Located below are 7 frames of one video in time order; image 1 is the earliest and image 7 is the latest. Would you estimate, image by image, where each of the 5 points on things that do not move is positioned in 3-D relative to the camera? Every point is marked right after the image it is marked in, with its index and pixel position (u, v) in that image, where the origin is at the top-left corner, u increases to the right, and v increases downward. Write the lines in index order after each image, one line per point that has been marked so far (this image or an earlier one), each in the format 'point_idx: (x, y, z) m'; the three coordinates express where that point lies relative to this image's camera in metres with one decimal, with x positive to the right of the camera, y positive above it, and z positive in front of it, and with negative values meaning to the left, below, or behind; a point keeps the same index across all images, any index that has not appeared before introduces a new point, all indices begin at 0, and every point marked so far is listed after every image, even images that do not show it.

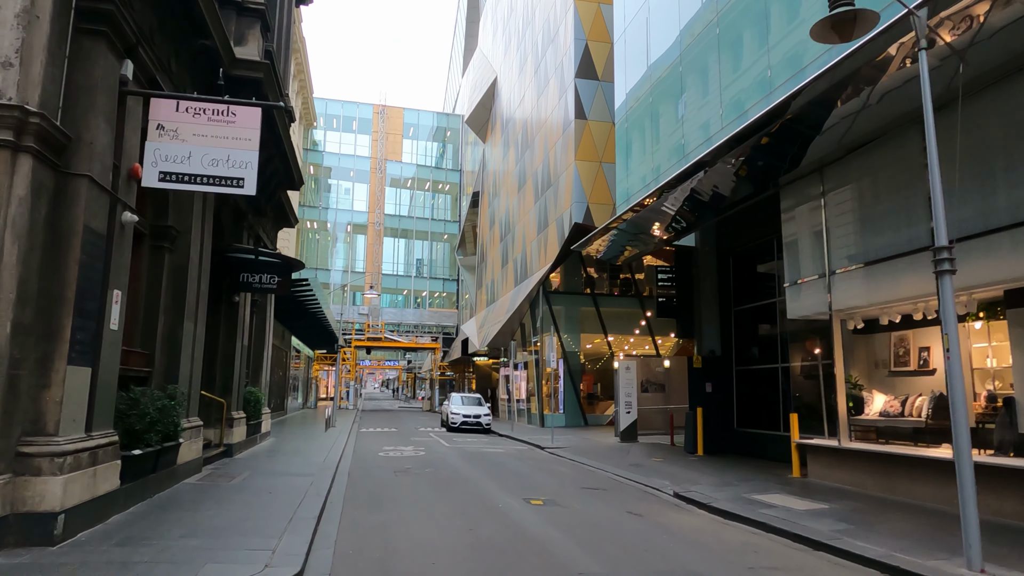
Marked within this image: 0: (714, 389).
0: (+5.1, -2.6, +16.9) m
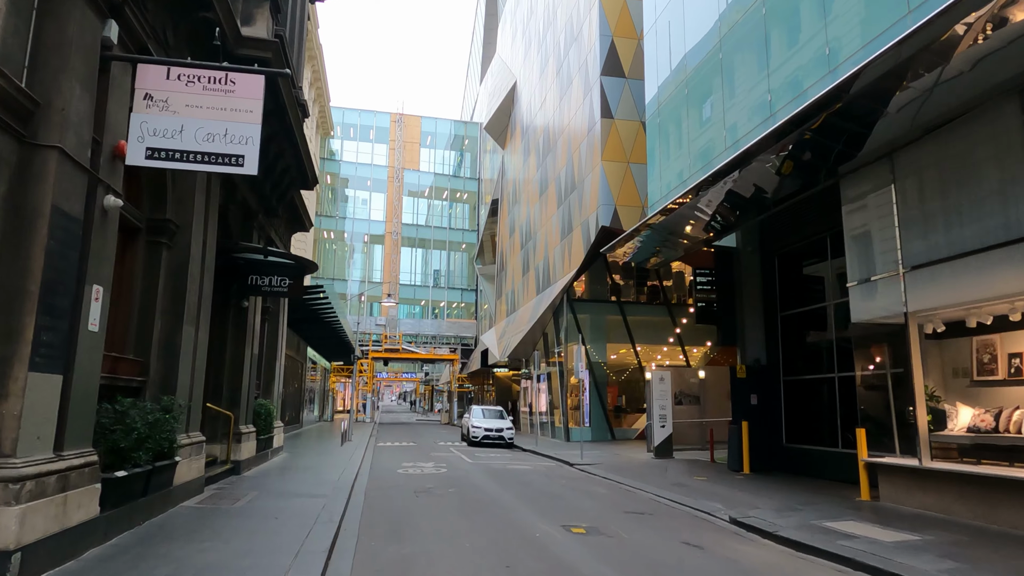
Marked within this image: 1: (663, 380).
0: (+5.8, -2.6, +15.6) m
1: (+4.4, -2.7, +19.5) m
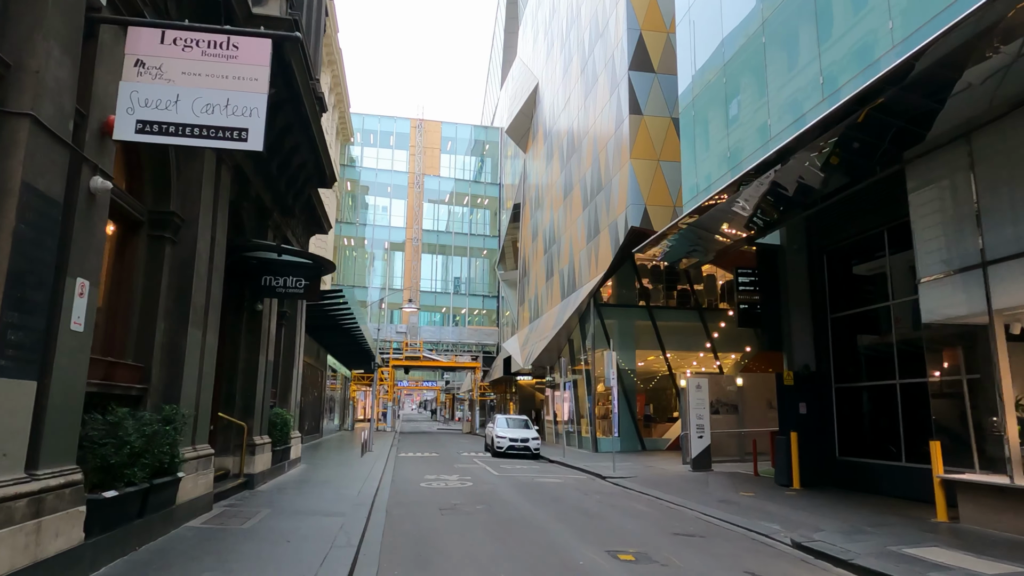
0: (+6.4, -2.6, +14.5) m
1: (+5.2, -2.7, +18.4) m
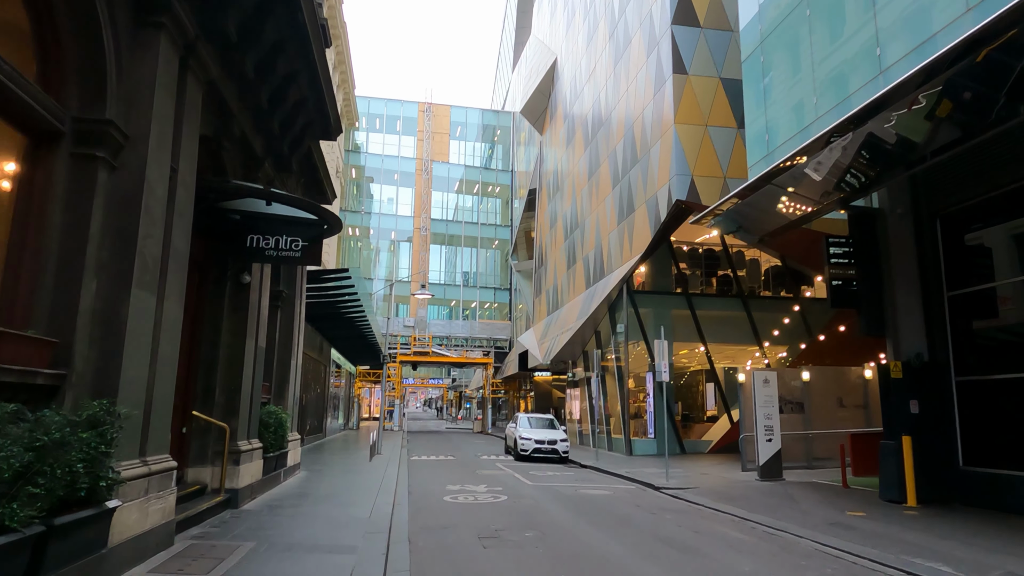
0: (+7.2, -2.1, +11.8) m
1: (+6.0, -2.2, +15.7) m
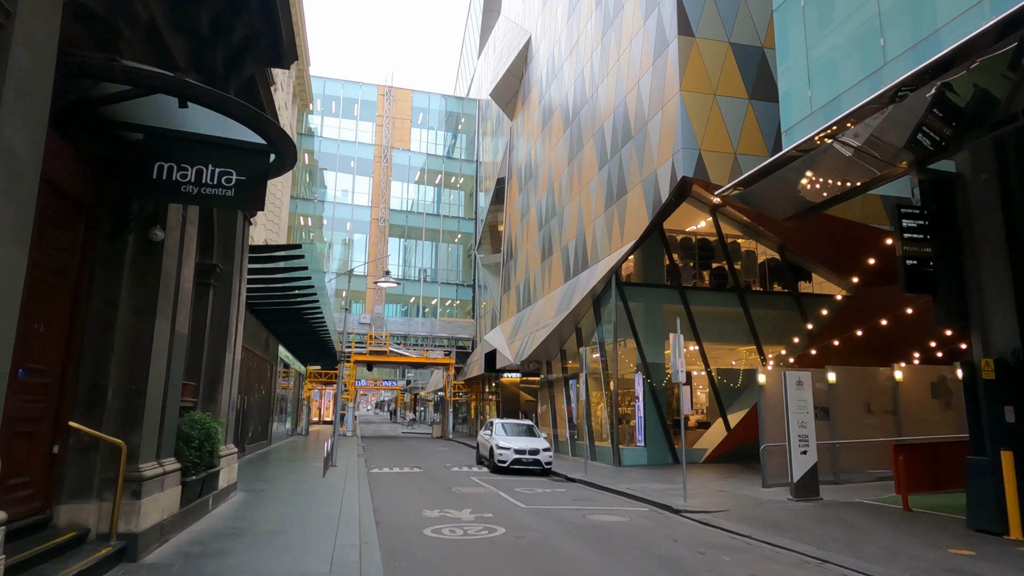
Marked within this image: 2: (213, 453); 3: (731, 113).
0: (+7.3, -1.8, +9.5) m
1: (+5.8, -1.9, +13.4) m
2: (-4.3, -2.3, +9.5) m
3: (+6.0, +4.8, +18.1) m
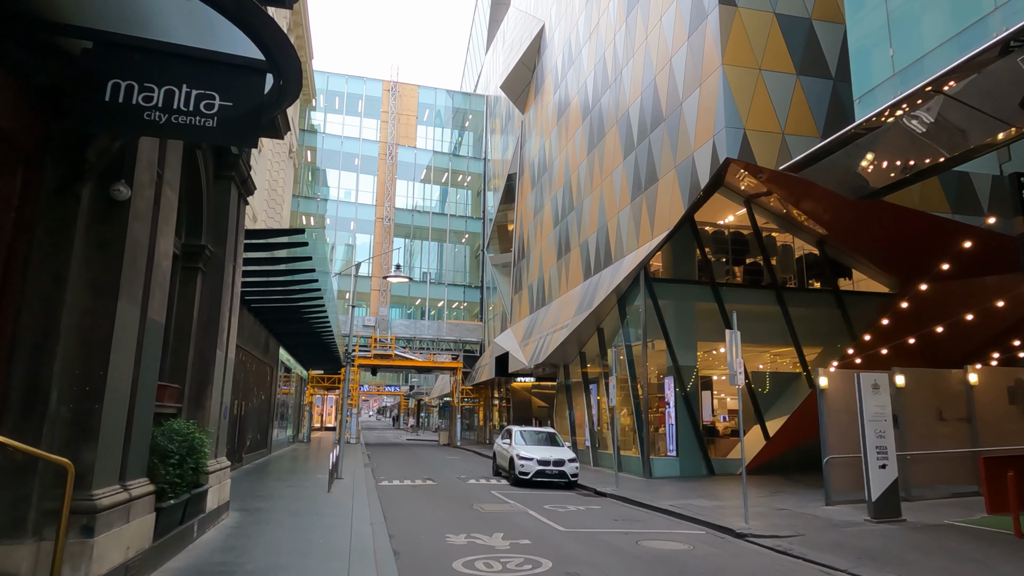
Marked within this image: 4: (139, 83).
0: (+7.9, -1.6, +7.8) m
1: (+6.4, -1.7, +11.7) m
2: (-3.7, -2.1, +7.8) m
3: (+6.6, +4.9, +16.5) m
4: (-2.7, +1.5, +4.8) m
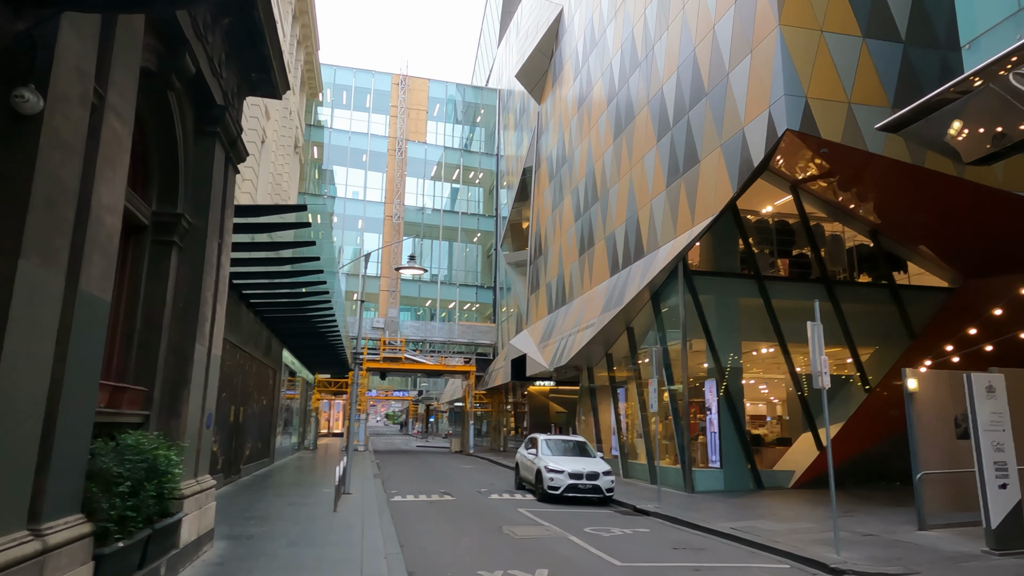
0: (+8.4, -1.4, +5.9) m
1: (+7.0, -1.5, +9.7) m
2: (-3.1, -1.9, +6.0) m
3: (+7.2, +5.1, +14.6) m
4: (-2.2, +1.7, +3.0) m
